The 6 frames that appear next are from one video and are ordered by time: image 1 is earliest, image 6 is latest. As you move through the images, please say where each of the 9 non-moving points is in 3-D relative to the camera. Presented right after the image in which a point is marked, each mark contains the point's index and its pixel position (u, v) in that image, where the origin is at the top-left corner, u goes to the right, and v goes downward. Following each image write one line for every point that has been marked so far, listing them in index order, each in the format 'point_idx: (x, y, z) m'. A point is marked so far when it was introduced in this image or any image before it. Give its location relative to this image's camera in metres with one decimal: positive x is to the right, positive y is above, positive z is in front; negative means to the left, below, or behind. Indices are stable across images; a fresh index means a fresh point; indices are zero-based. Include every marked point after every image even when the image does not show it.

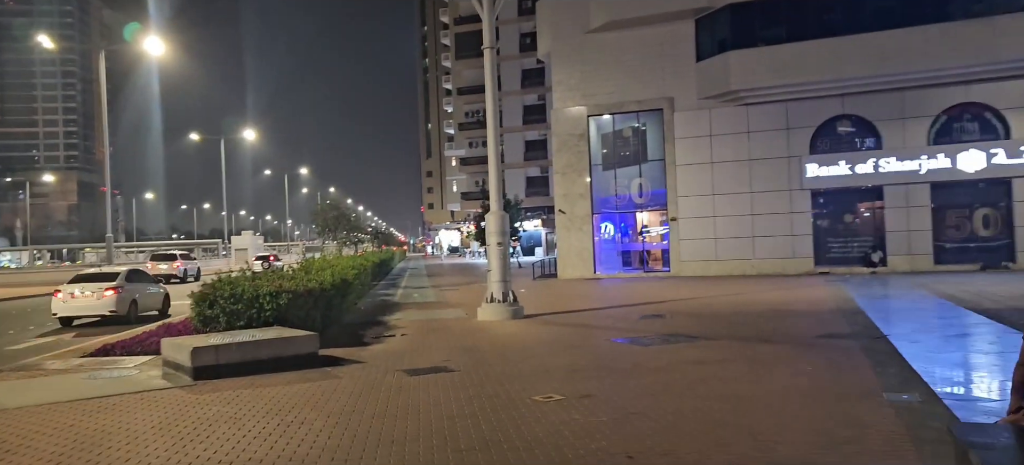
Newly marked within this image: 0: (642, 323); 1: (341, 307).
0: (+2.7, -1.9, +12.5) m
1: (-4.2, -1.8, +14.4) m
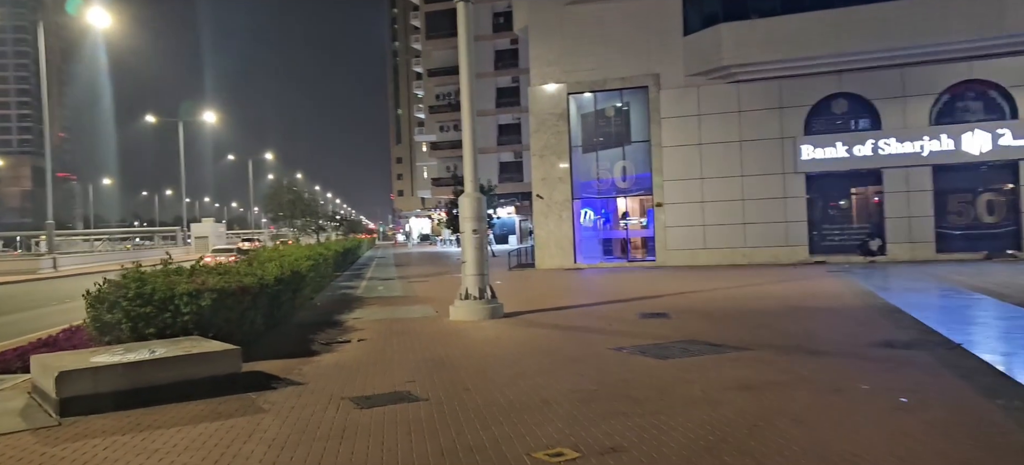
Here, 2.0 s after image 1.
0: (+2.3, -1.6, +10.7) m
1: (-4.6, -1.5, +12.2) m
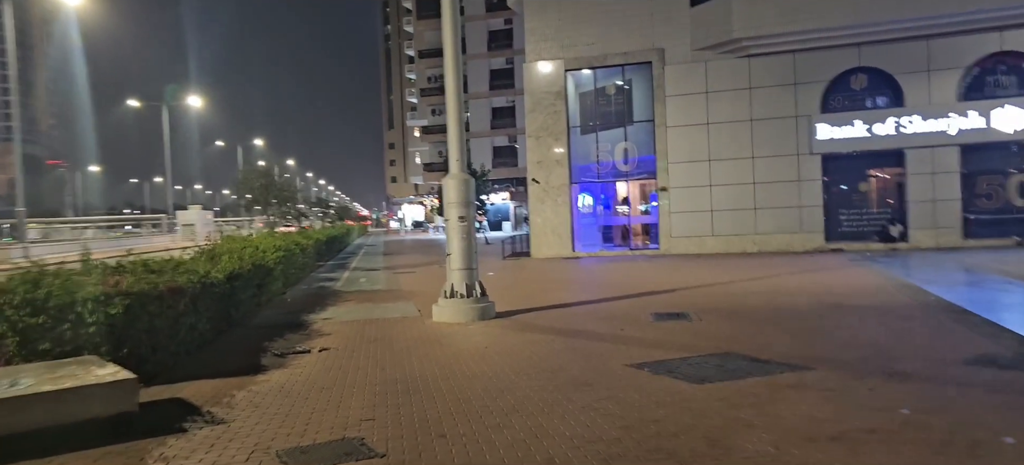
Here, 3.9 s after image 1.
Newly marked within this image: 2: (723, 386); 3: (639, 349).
0: (+2.2, -1.4, +9.0) m
1: (-4.7, -1.3, +10.5) m
2: (+2.0, -1.4, +5.7) m
3: (+1.6, -1.5, +7.6) m
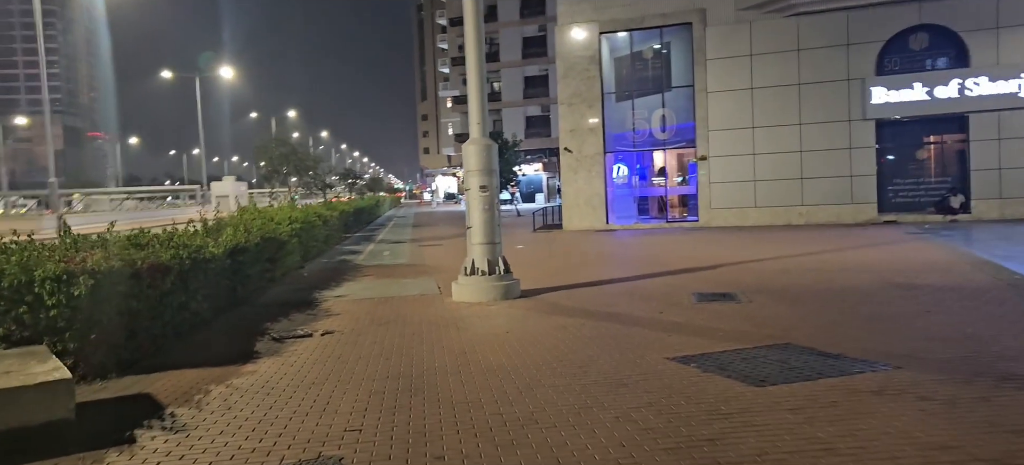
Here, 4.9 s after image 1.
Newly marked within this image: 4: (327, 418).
0: (+2.6, -1.0, +7.9) m
1: (-4.3, -0.8, +9.8) m
2: (+2.1, -1.2, +4.7) m
3: (+1.9, -1.1, +6.6) m
4: (-1.3, -1.3, +4.3) m
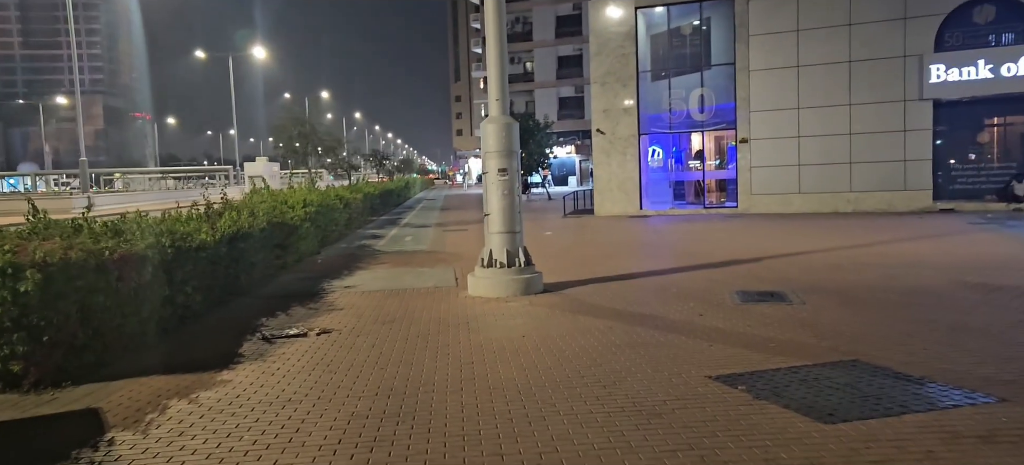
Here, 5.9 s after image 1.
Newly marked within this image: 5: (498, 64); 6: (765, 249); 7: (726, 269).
0: (+2.8, -1.0, +6.9) m
1: (-4.0, -0.6, +9.2) m
2: (+2.2, -1.2, +3.7) m
3: (+2.0, -1.1, +5.6) m
4: (-1.3, -1.3, +3.6) m
5: (-0.2, +2.4, +8.7) m
6: (+5.7, -0.4, +13.6) m
7: (+3.8, -0.6, +10.6) m
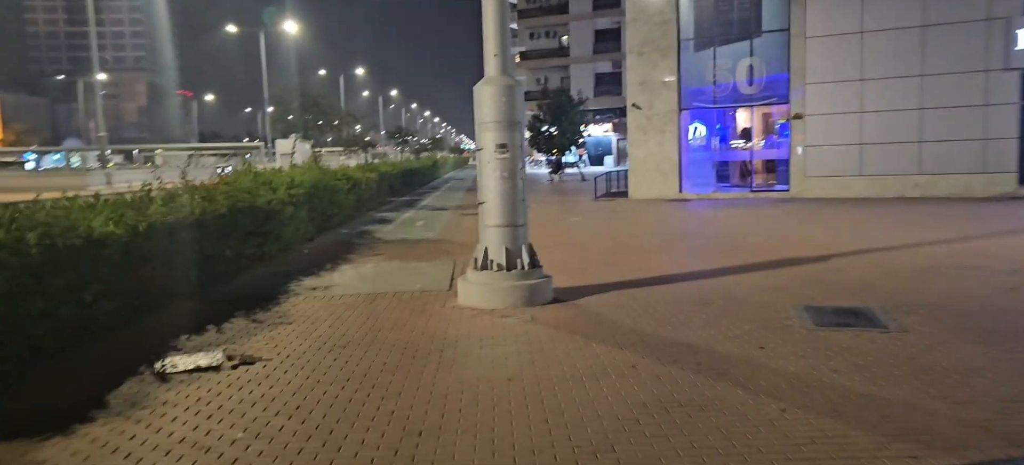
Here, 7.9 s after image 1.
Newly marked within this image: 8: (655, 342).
0: (+2.7, -1.0, +4.9) m
1: (-3.9, -0.5, +7.6) m
2: (+1.9, -1.3, +1.8) m
3: (+1.8, -1.1, +3.7) m
4: (-1.6, -1.4, +1.9) m
5: (-0.1, +2.5, +6.8) m
6: (+6.0, -0.2, +11.4) m
7: (+3.9, -0.6, +8.5) m
8: (+1.3, -1.0, +5.3) m
